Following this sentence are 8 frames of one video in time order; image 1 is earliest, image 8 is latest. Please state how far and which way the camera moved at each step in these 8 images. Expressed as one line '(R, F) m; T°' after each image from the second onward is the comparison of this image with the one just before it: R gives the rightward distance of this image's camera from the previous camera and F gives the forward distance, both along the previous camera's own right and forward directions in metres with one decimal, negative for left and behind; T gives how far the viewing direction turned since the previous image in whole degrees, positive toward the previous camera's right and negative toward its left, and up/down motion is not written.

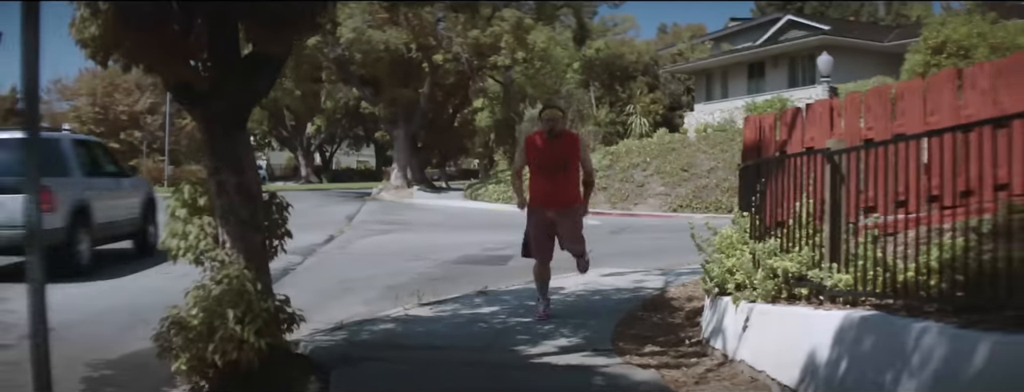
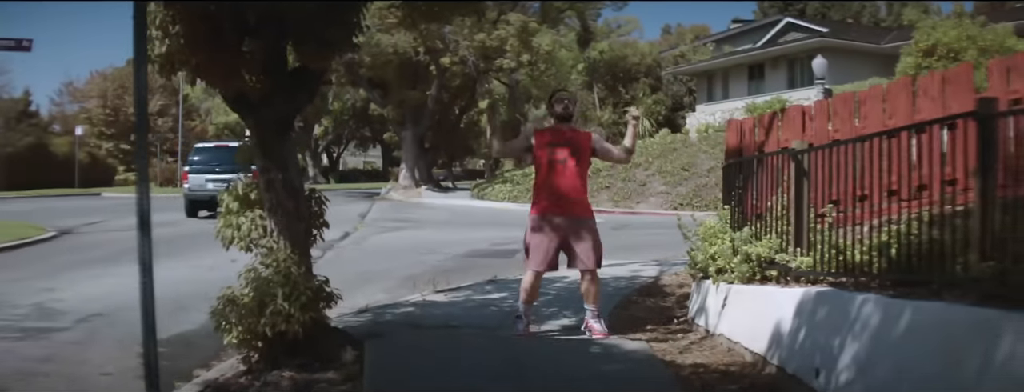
(0.0, -0.8) m; 0°
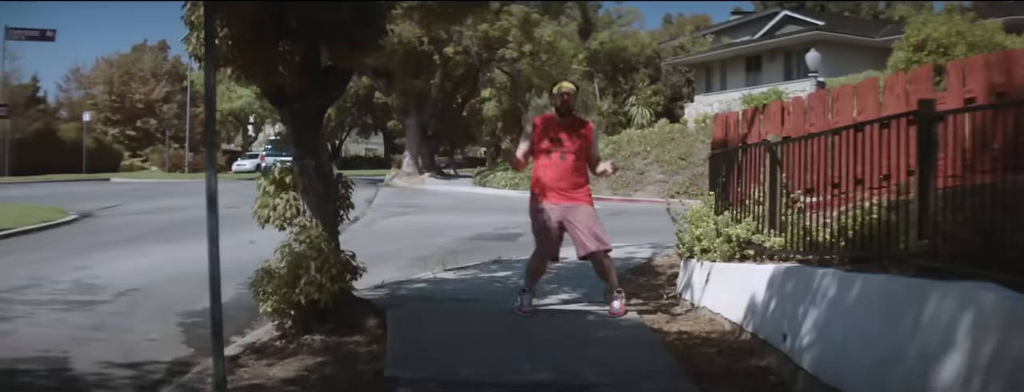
(0.0, -0.7) m; 0°
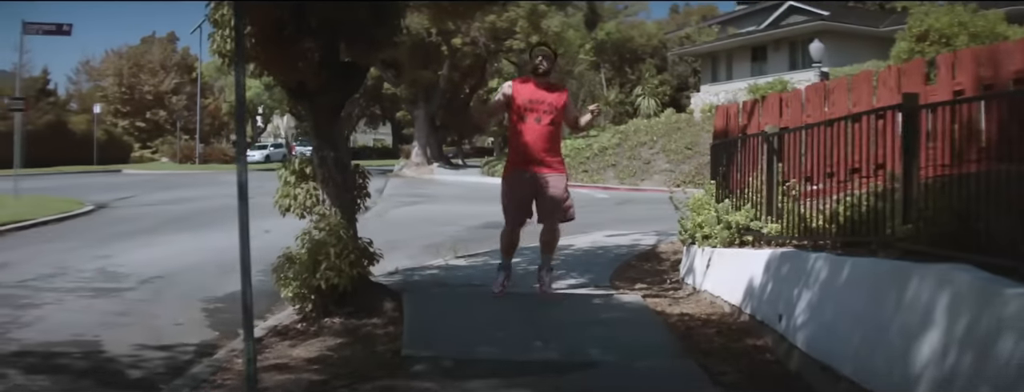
(0.0, -0.3) m; 0°
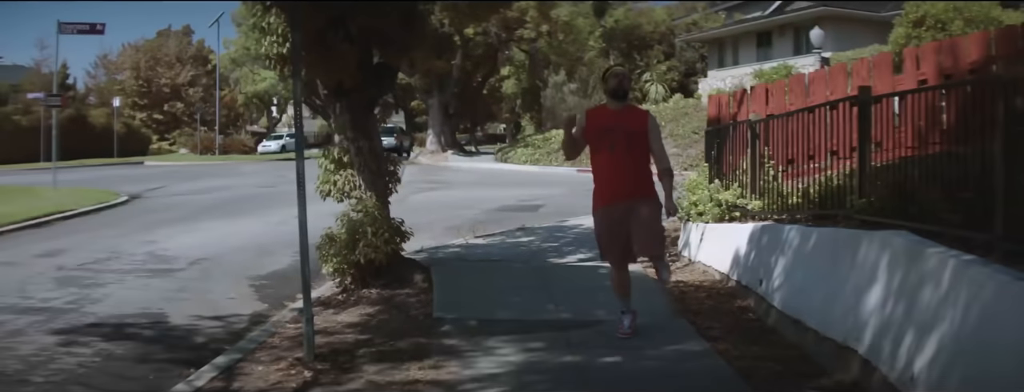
(0.0, -0.9) m; -1°
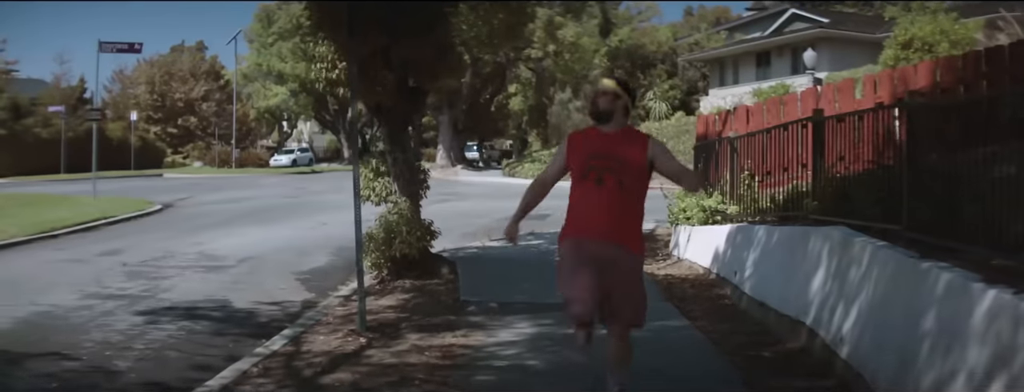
(-0.1, -1.4) m; 0°
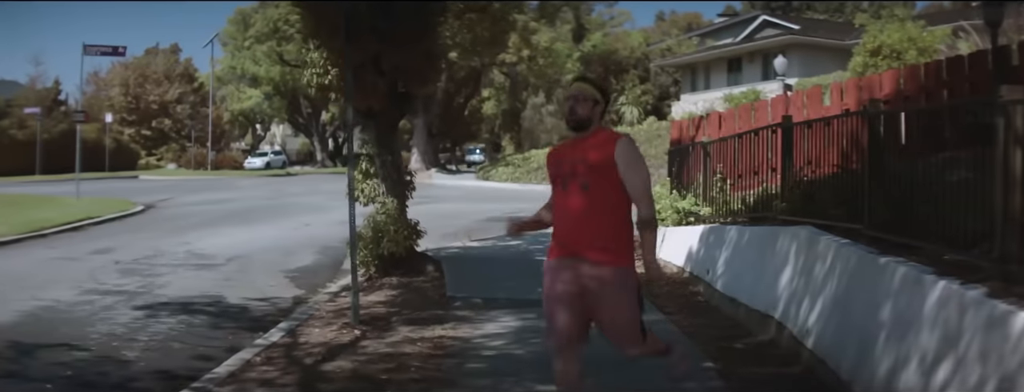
(-0.1, -0.4) m; +2°
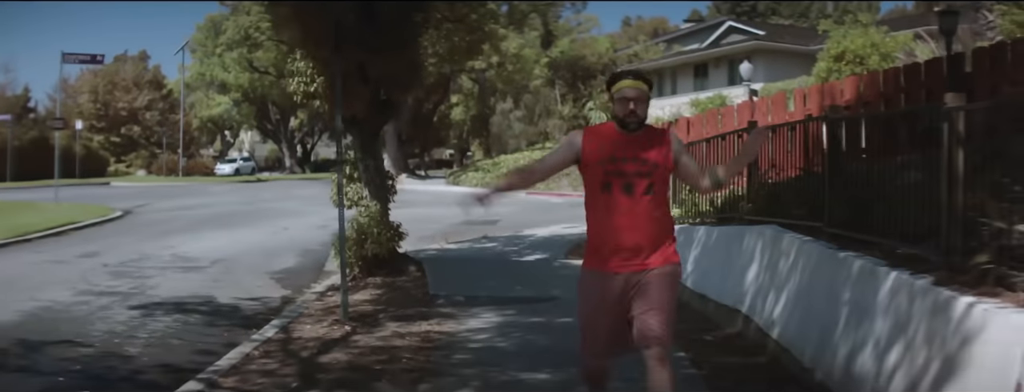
(-0.1, -0.4) m; +2°
